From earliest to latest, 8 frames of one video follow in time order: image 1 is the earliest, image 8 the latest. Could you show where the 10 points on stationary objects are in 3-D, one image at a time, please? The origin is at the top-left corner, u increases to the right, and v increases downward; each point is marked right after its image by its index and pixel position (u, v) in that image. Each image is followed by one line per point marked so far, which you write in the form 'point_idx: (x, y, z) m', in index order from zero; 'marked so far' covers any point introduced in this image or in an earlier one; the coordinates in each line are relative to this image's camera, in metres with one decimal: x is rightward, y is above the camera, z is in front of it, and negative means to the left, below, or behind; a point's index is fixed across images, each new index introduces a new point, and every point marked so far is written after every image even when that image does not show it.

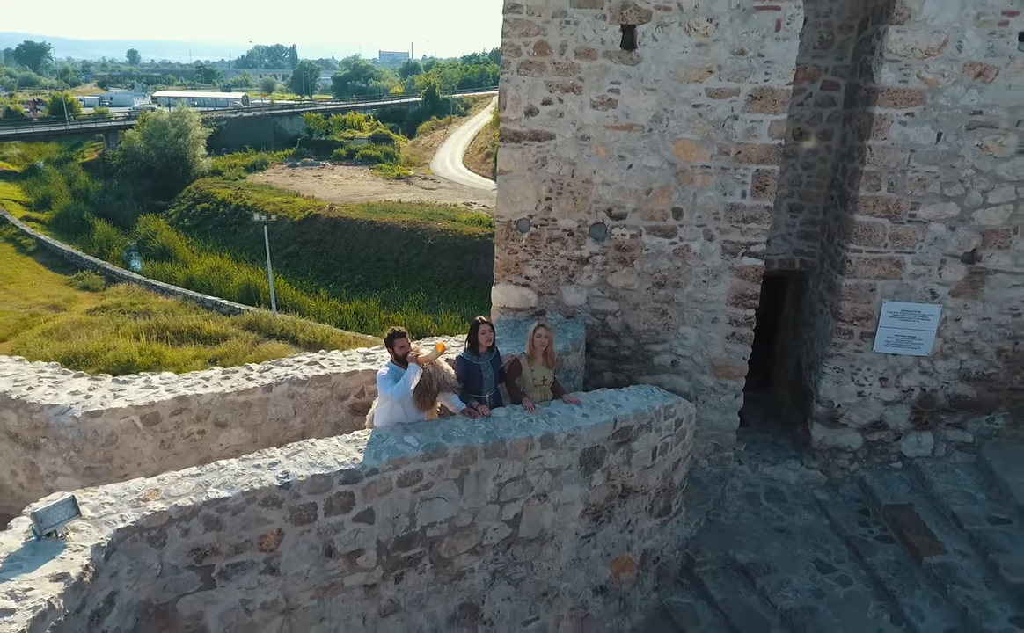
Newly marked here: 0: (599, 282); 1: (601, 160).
0: (+0.5, +0.2, +3.9) m
1: (+0.5, +0.8, +3.7) m
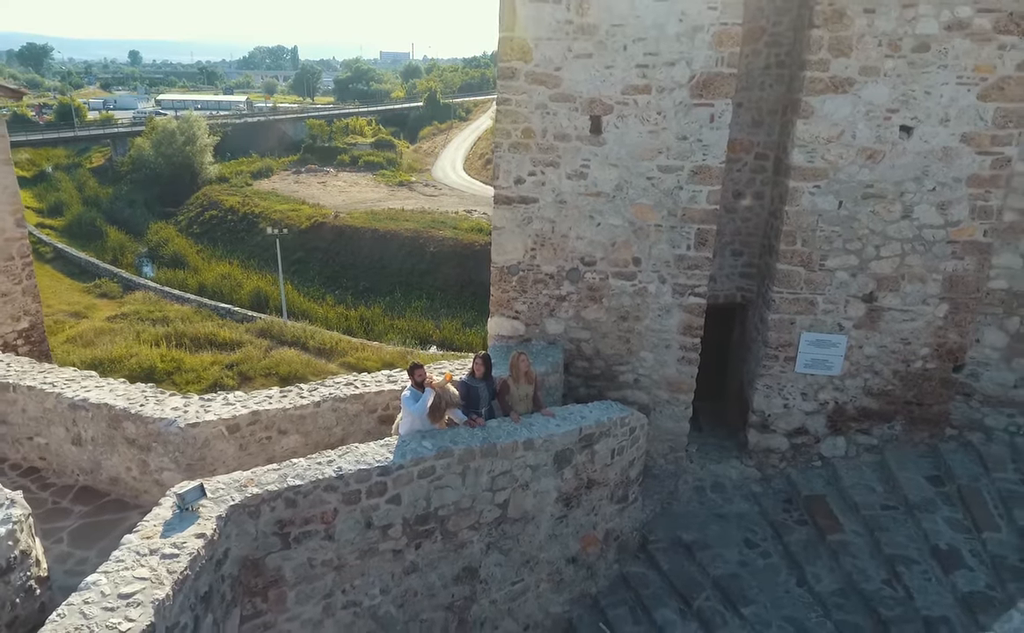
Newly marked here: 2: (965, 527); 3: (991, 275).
0: (+0.4, 0.0, +4.8) m
1: (+0.4, +0.6, +4.6) m
2: (+2.7, -1.2, +4.0) m
3: (+3.0, +0.3, +4.4) m
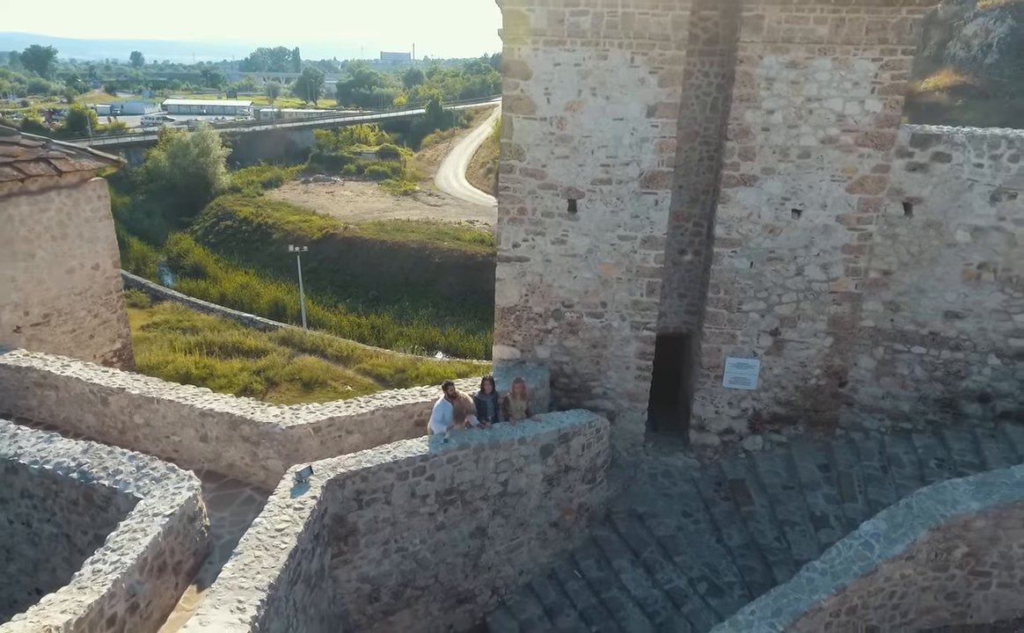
0: (+0.4, -0.3, +6.4) m
1: (+0.4, +0.4, +6.2) m
2: (+2.6, -1.5, +5.6) m
3: (+3.0, 0.0, +6.0) m
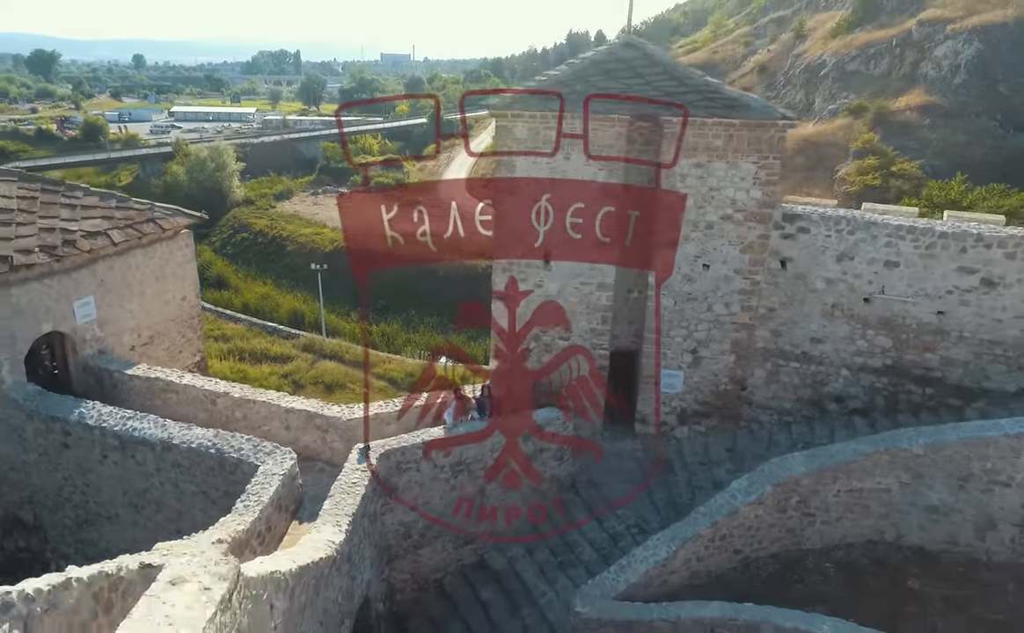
0: (+0.3, -0.5, +8.7) m
1: (+0.3, +0.1, +8.5) m
2: (+2.5, -1.8, +7.9) m
3: (+2.9, -0.3, +8.3) m
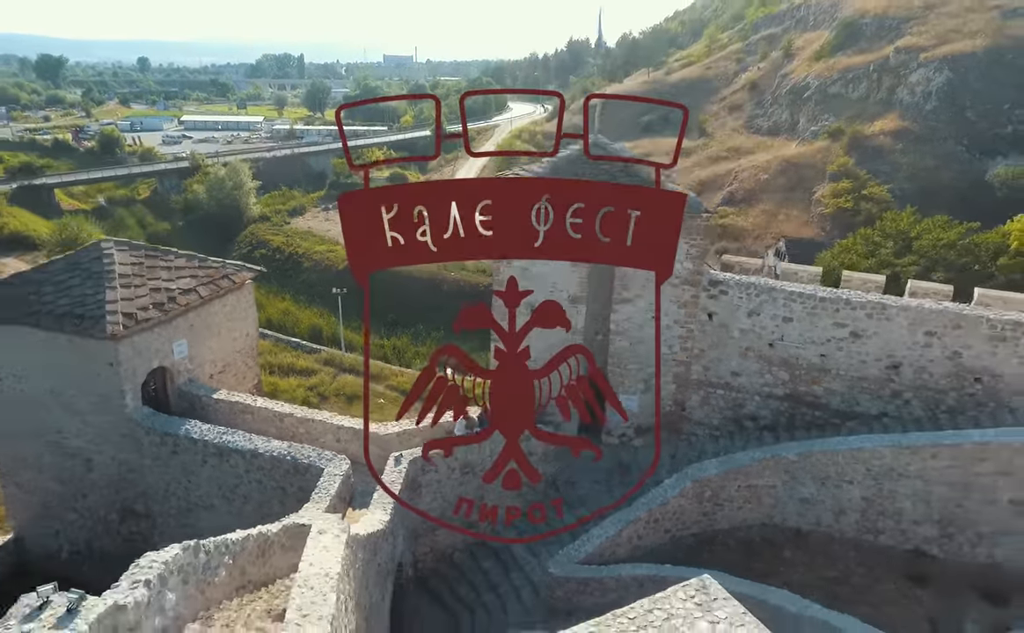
0: (+0.2, -1.1, +11.3) m
1: (+0.2, -0.5, +11.1) m
2: (+2.4, -2.4, +10.5) m
3: (+2.8, -0.9, +10.9) m
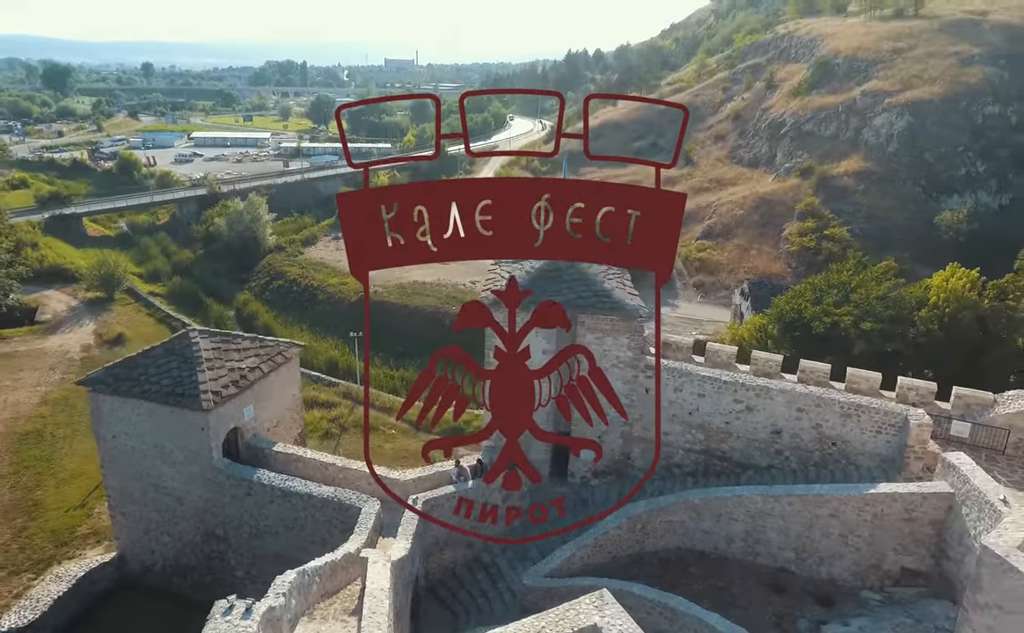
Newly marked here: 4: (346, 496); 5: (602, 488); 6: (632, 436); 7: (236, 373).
0: (0.0, -2.7, +14.8) m
1: (-0.1, -2.0, +14.6) m
2: (+2.2, -3.9, +14.1) m
3: (+2.5, -2.4, +14.4) m
4: (-3.1, -3.4, +13.0) m
5: (+1.9, -3.6, +14.7) m
6: (+2.5, -2.5, +14.4) m
7: (-5.7, -1.2, +14.3) m
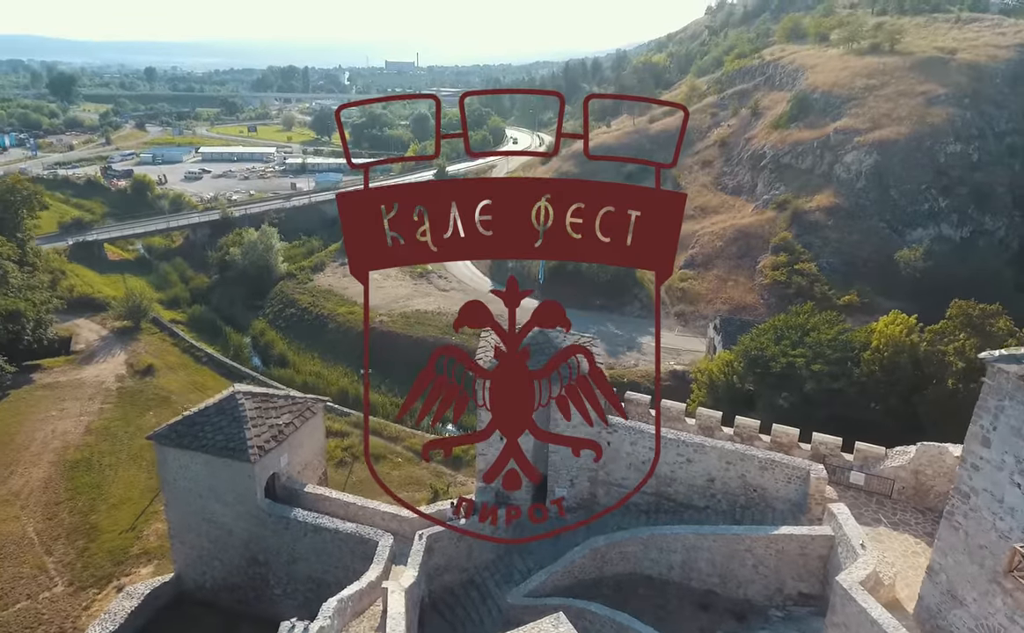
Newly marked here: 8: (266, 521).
0: (-0.4, -4.3, +18.1) m
1: (-0.4, -3.7, +17.9) m
2: (+1.9, -5.6, +17.3) m
3: (+2.2, -4.1, +17.7) m
4: (-3.5, -5.1, +16.2) m
5: (+1.6, -5.3, +18.0) m
6: (+2.2, -4.2, +17.7) m
7: (-6.0, -2.8, +17.6) m
8: (-6.1, -5.1, +17.1) m
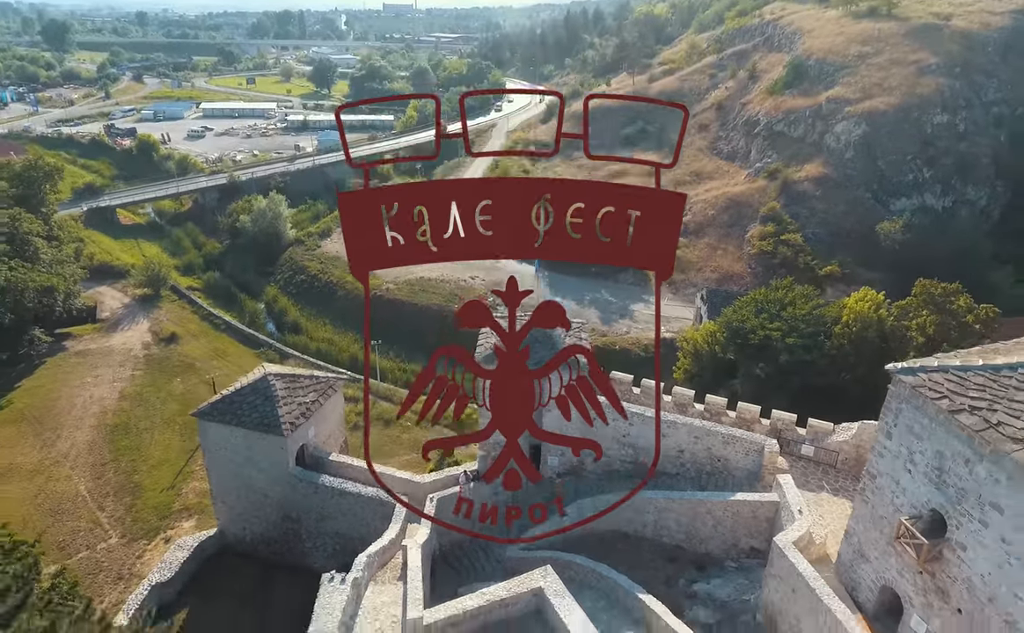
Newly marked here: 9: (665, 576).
0: (-0.4, -4.0, +20.7) m
1: (-0.4, -3.4, +20.5) m
2: (+1.8, -5.3, +20.1) m
3: (+2.2, -3.8, +20.3) m
4: (-3.5, -4.9, +19.0) m
5: (+1.6, -5.0, +20.7) m
6: (+2.2, -3.9, +20.3) m
7: (-6.1, -2.6, +20.2) m
8: (-6.2, -4.8, +19.8) m
9: (+3.8, -6.4, +17.1) m
